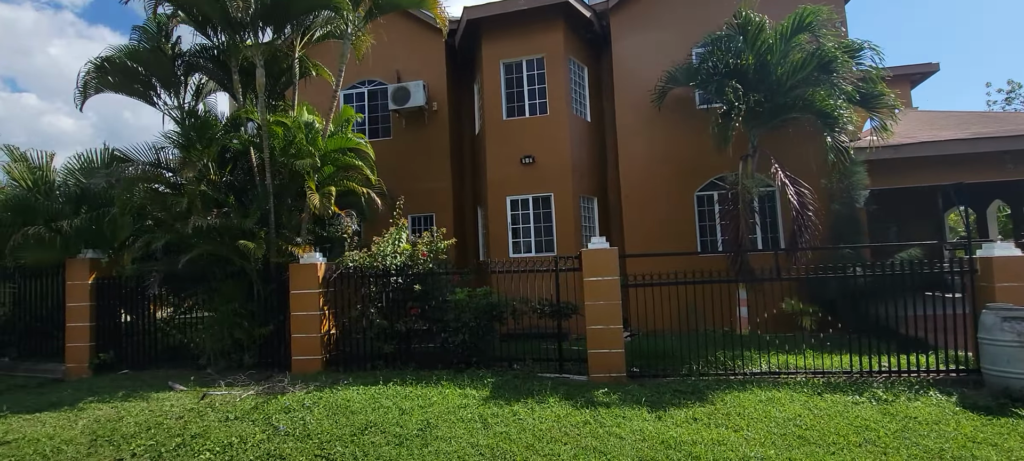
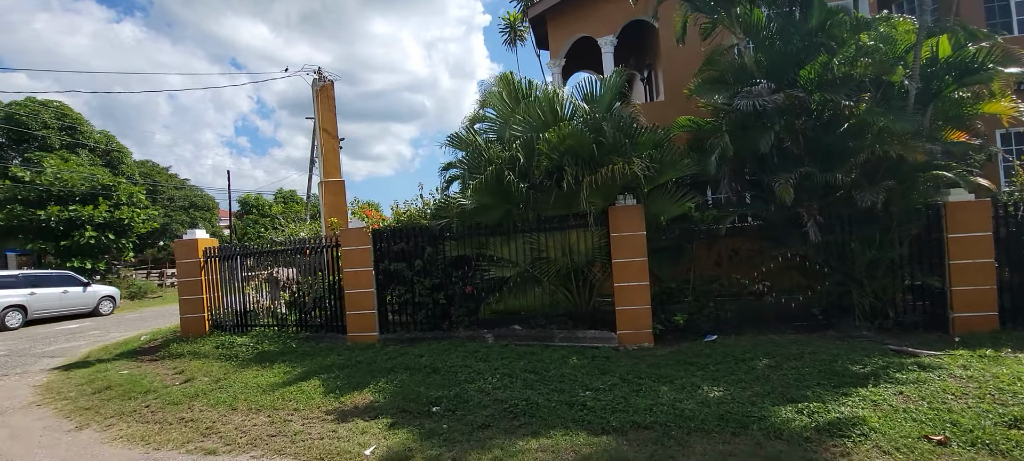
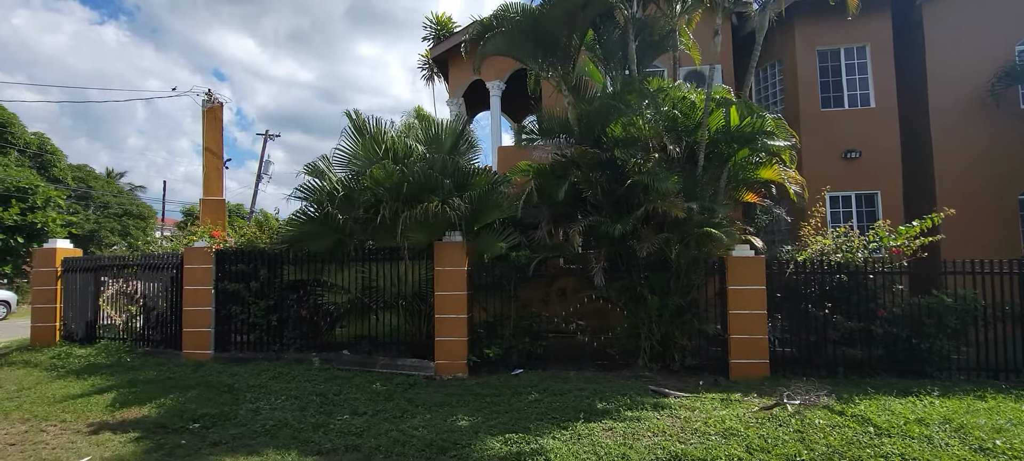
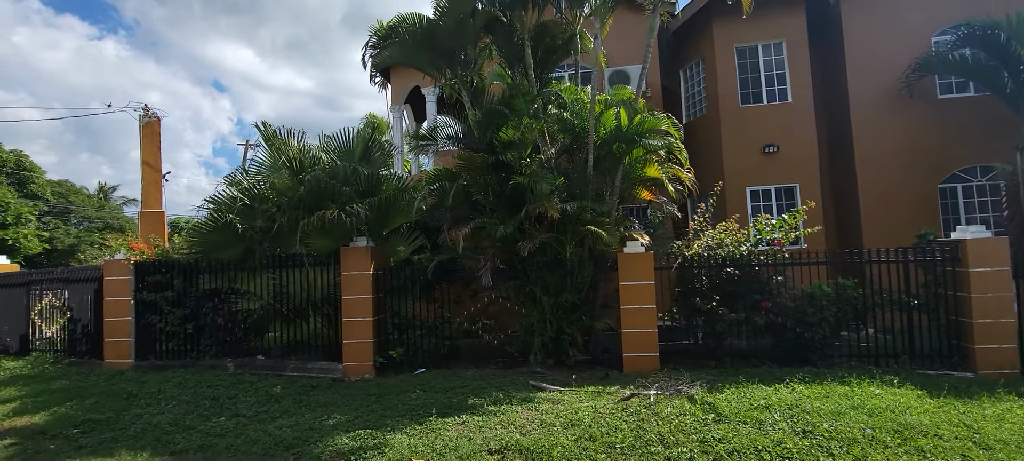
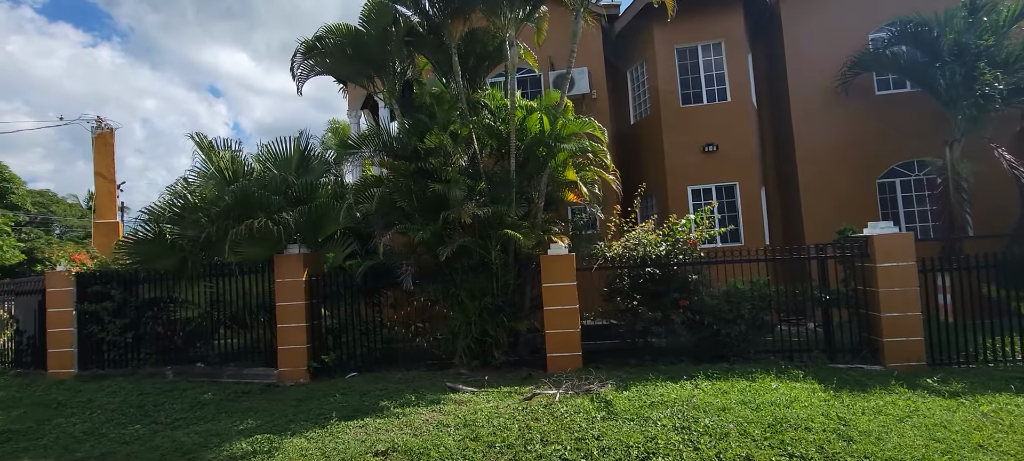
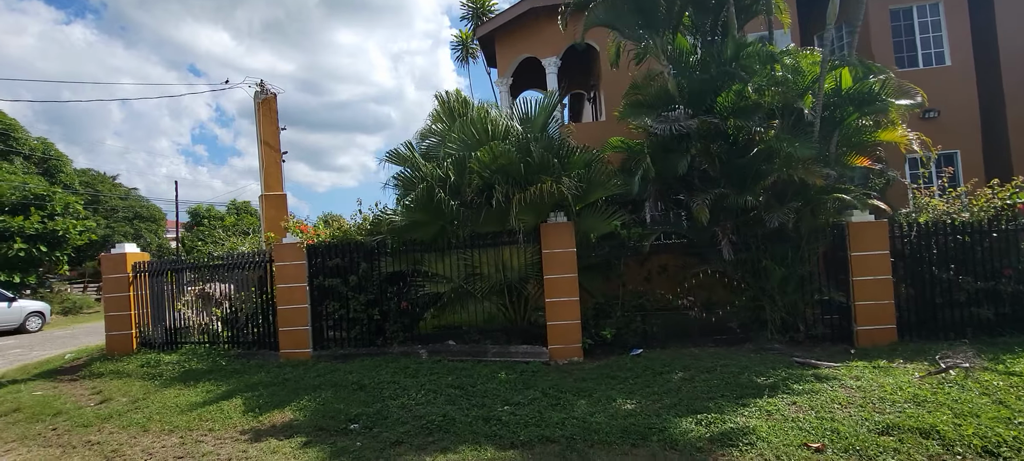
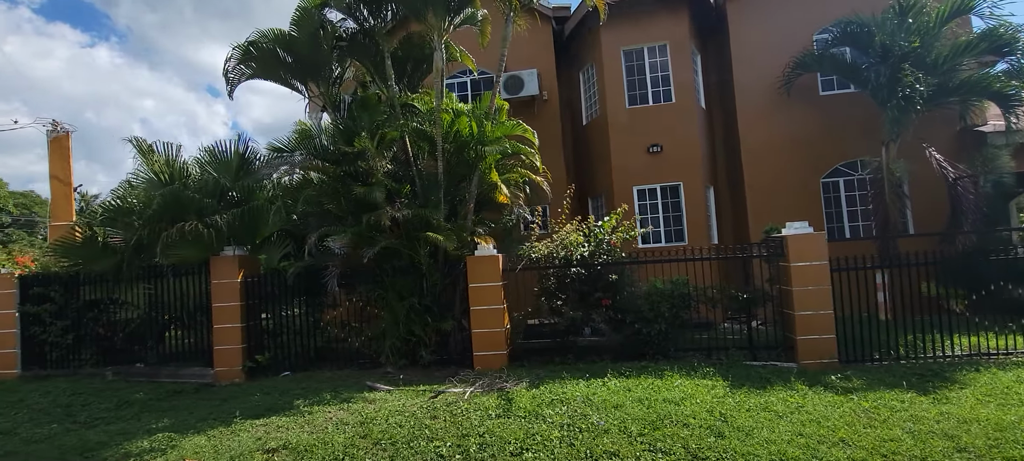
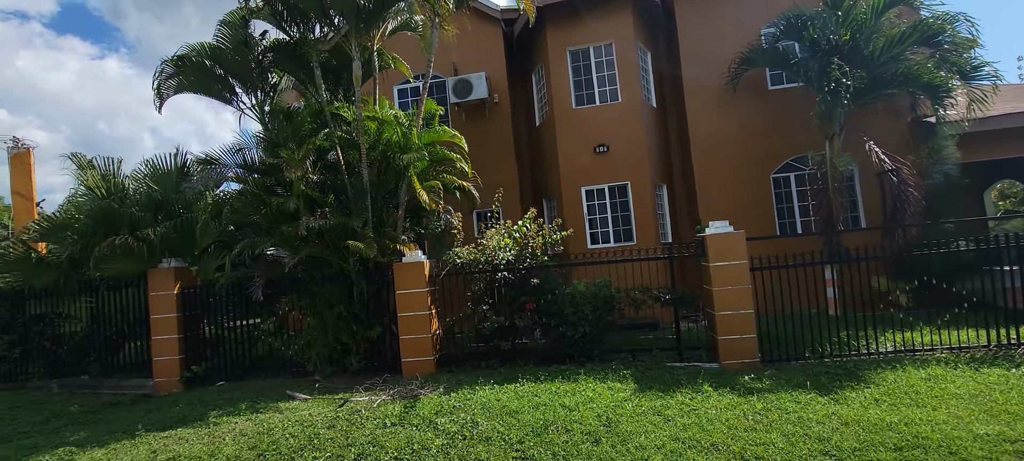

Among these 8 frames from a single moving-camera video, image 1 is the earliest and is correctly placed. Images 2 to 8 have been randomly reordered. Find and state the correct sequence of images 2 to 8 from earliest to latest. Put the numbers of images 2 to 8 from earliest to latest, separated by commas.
8, 7, 5, 4, 3, 6, 2
